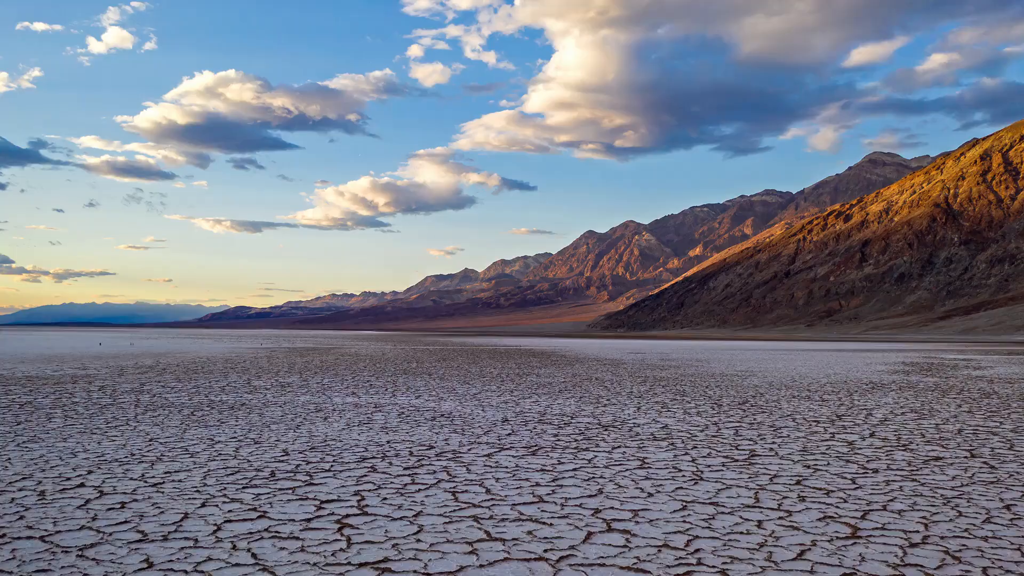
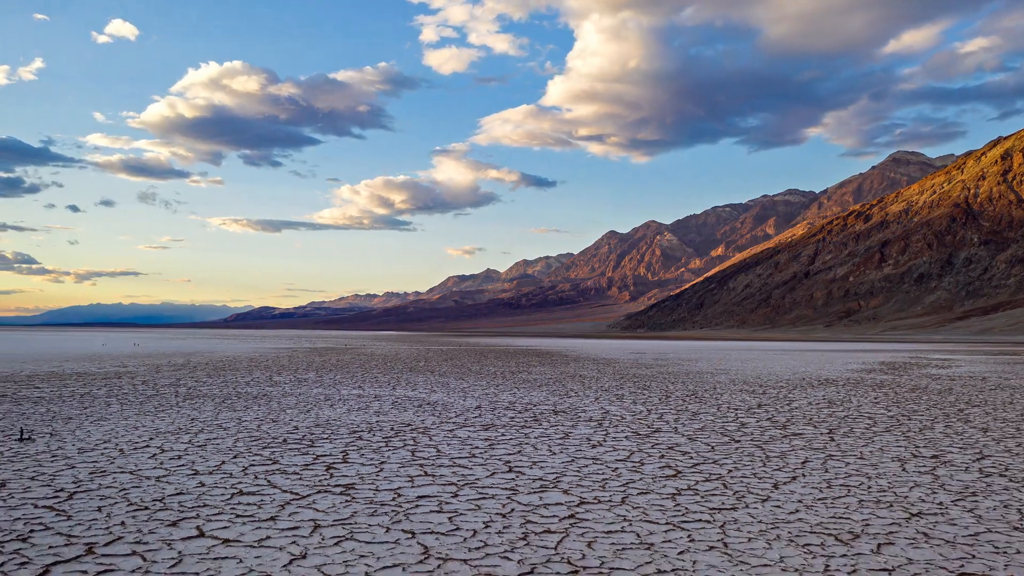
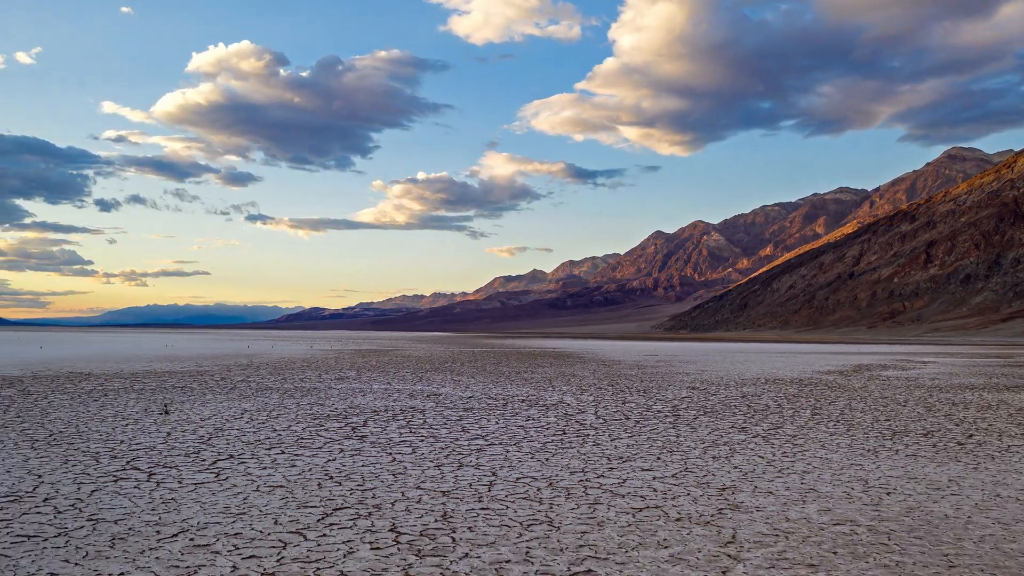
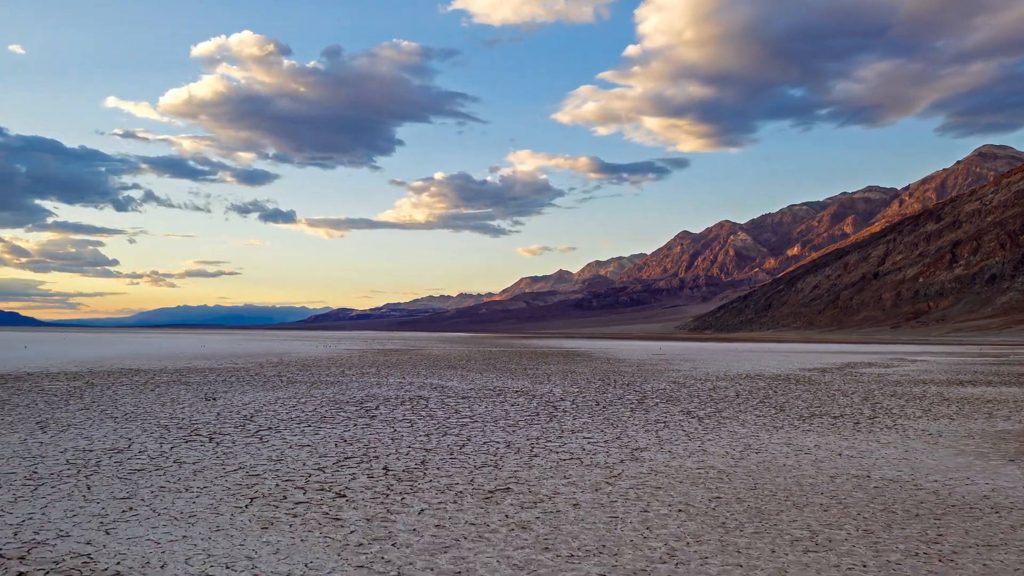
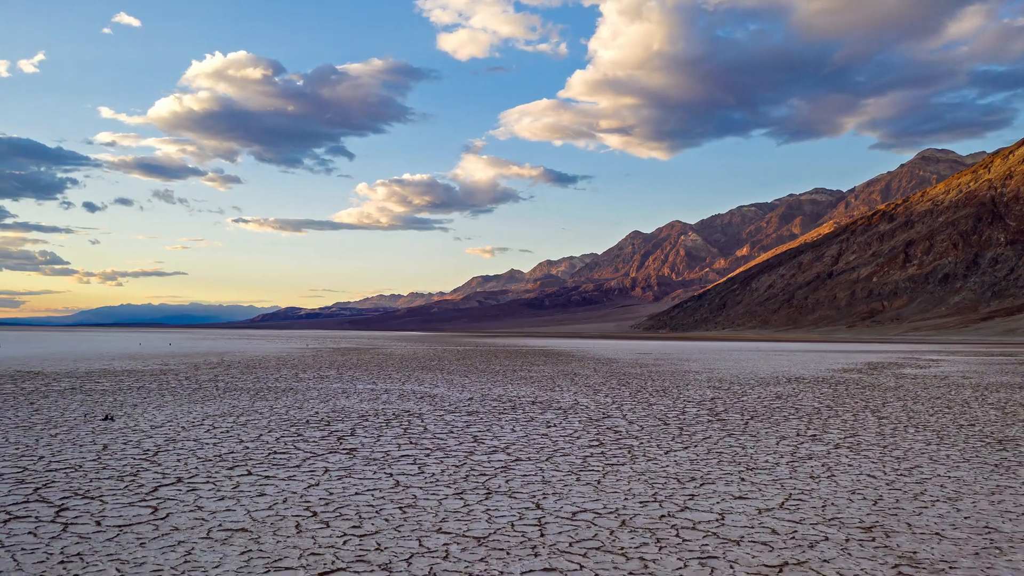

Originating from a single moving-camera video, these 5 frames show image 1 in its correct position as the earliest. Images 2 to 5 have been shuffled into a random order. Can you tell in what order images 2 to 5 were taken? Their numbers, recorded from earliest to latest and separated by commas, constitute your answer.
2, 5, 3, 4
